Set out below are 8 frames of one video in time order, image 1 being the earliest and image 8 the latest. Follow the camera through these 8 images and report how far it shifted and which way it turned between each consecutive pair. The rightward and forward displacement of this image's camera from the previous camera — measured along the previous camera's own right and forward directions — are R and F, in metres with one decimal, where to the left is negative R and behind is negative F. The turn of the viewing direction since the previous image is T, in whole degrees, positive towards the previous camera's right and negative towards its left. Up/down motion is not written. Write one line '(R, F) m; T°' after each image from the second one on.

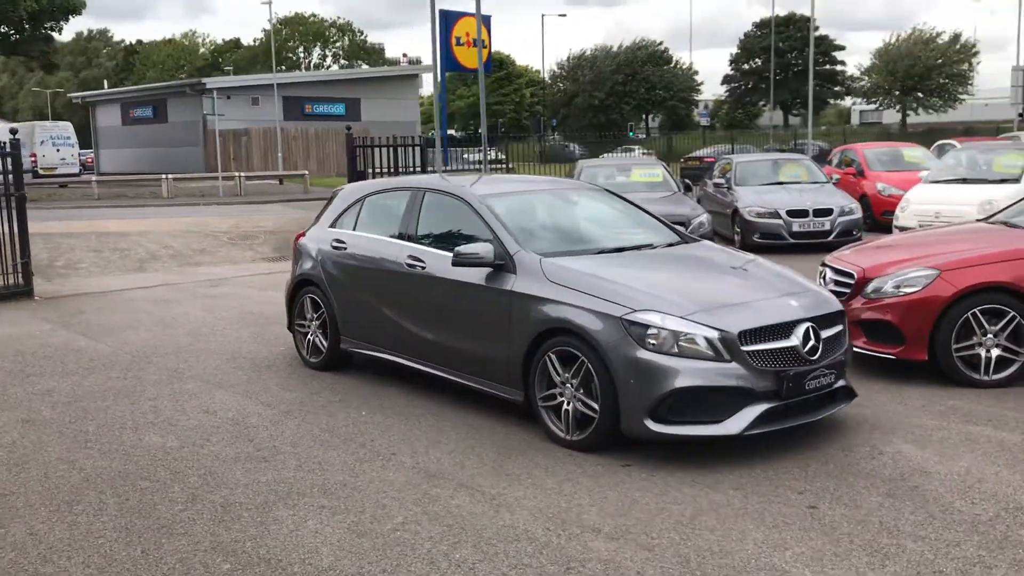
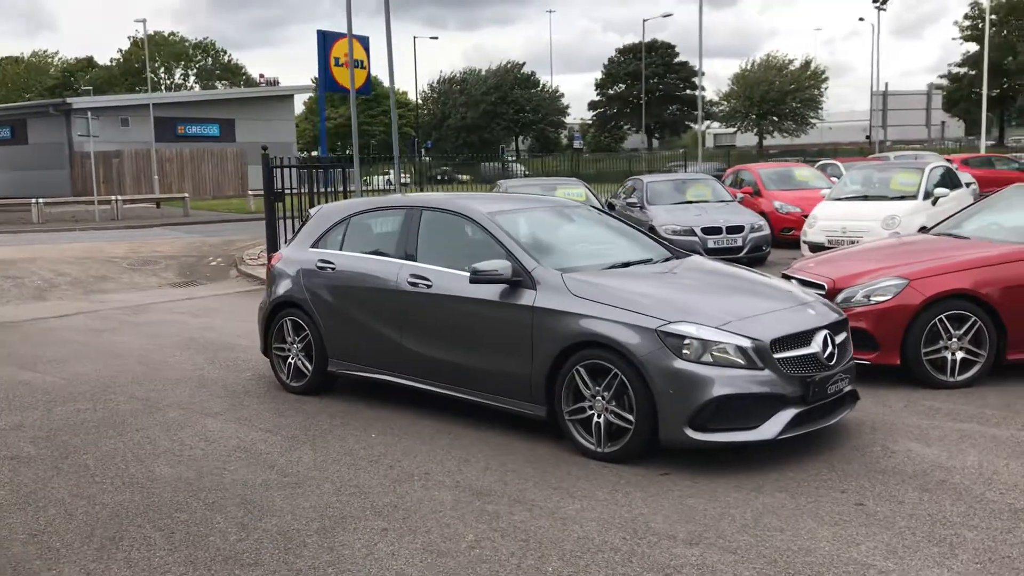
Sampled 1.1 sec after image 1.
(-0.9, 0.0) m; +8°
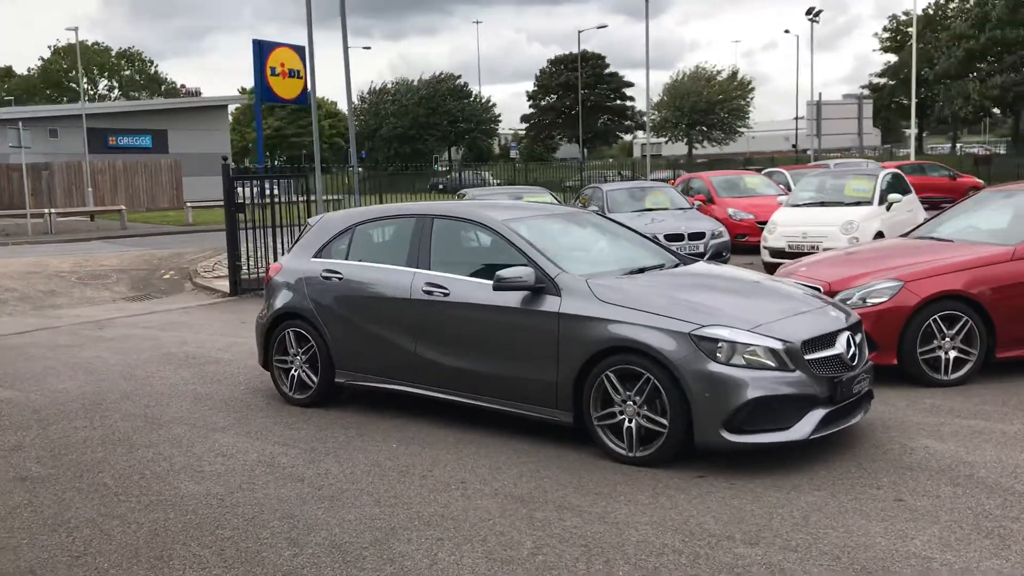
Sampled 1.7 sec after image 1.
(-0.5, 0.0) m; +4°
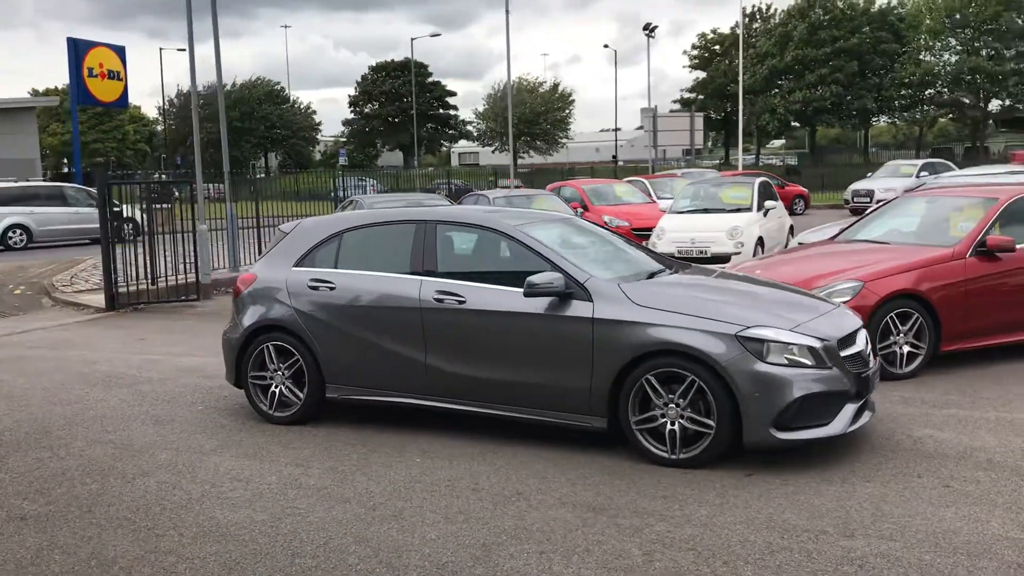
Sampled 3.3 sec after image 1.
(-1.2, +0.2) m; +11°
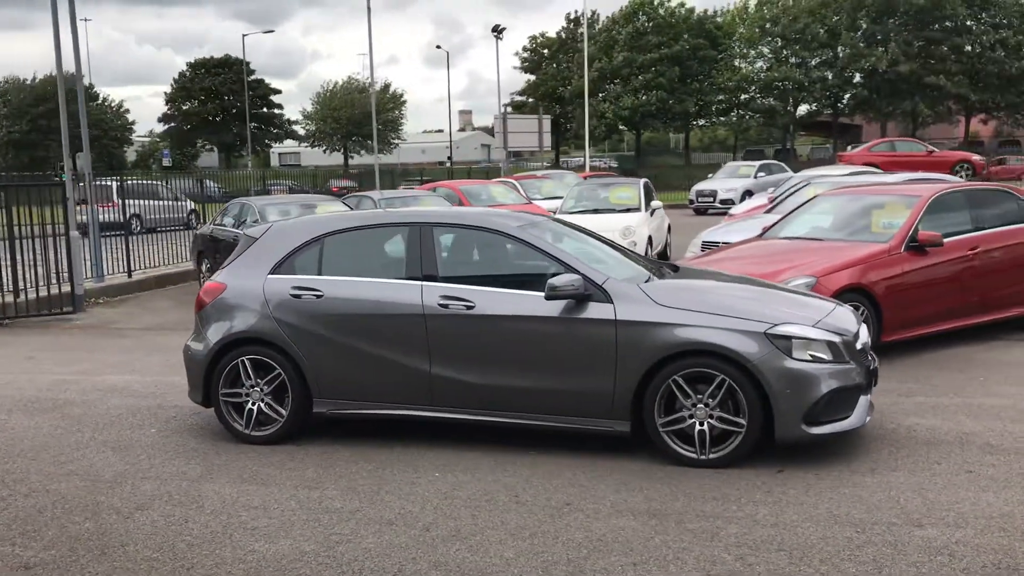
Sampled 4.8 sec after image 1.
(-1.0, +0.3) m; +10°
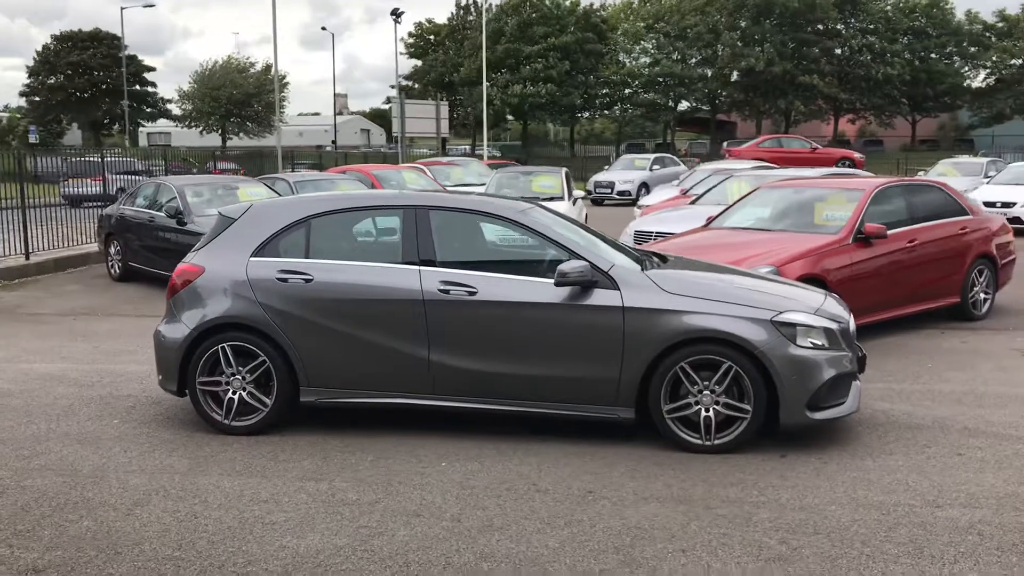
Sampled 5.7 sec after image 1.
(-0.7, +0.1) m; +7°
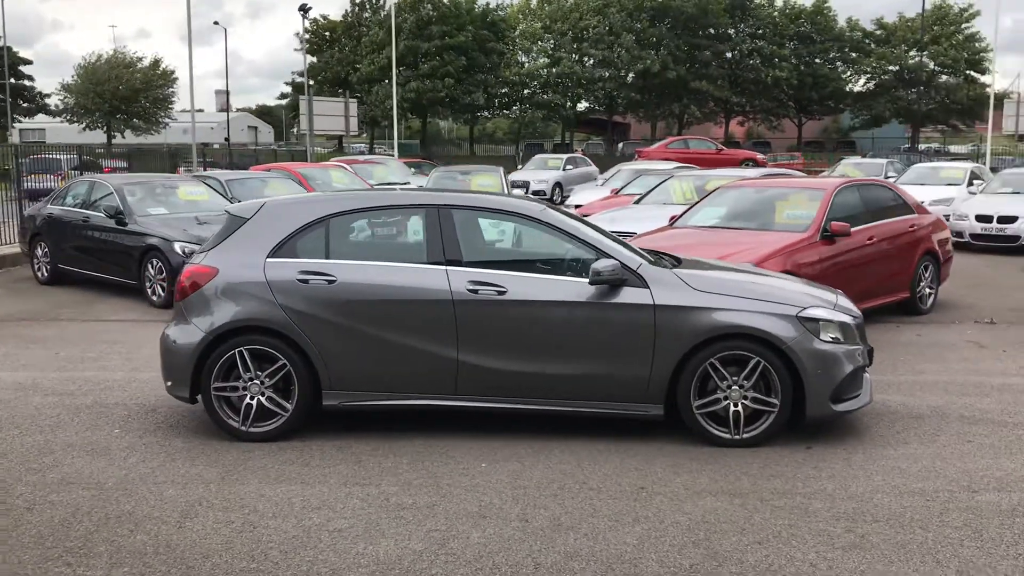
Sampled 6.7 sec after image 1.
(-0.8, +0.1) m; +6°
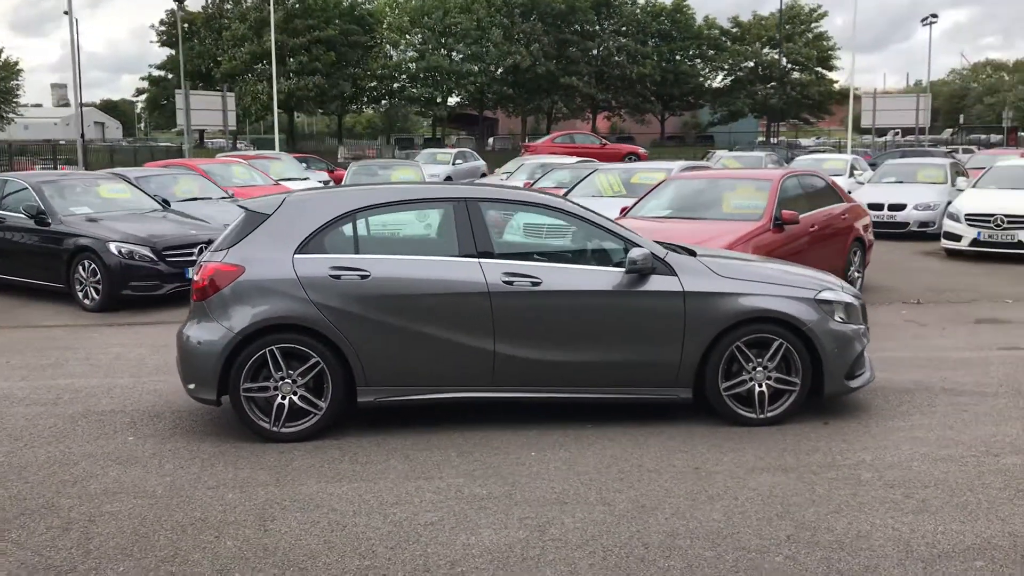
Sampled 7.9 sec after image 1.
(-0.9, 0.0) m; +8°
